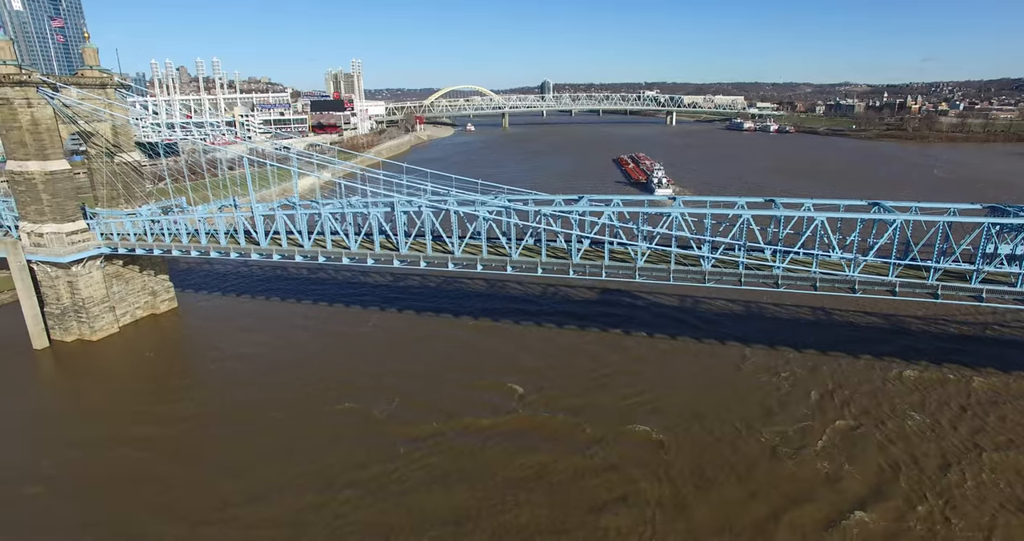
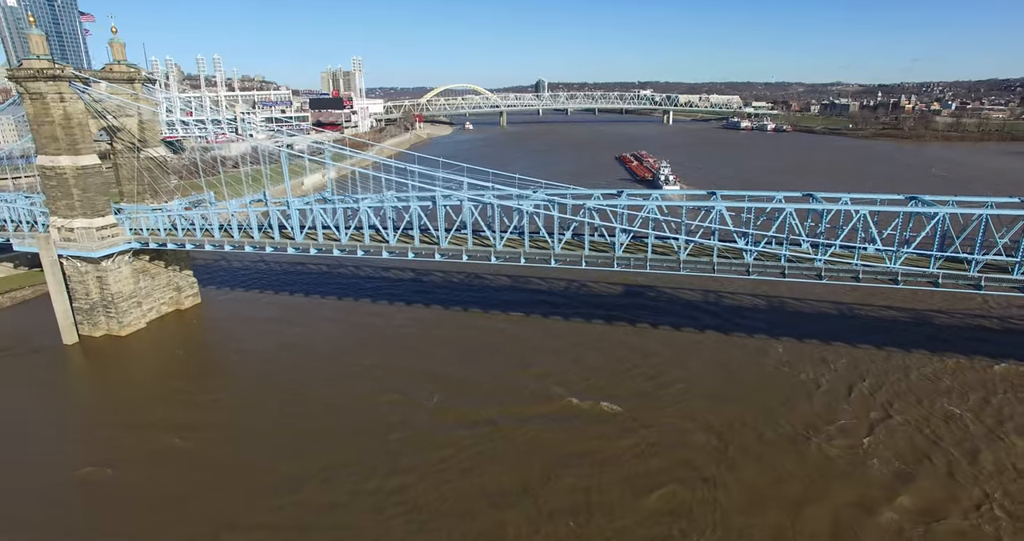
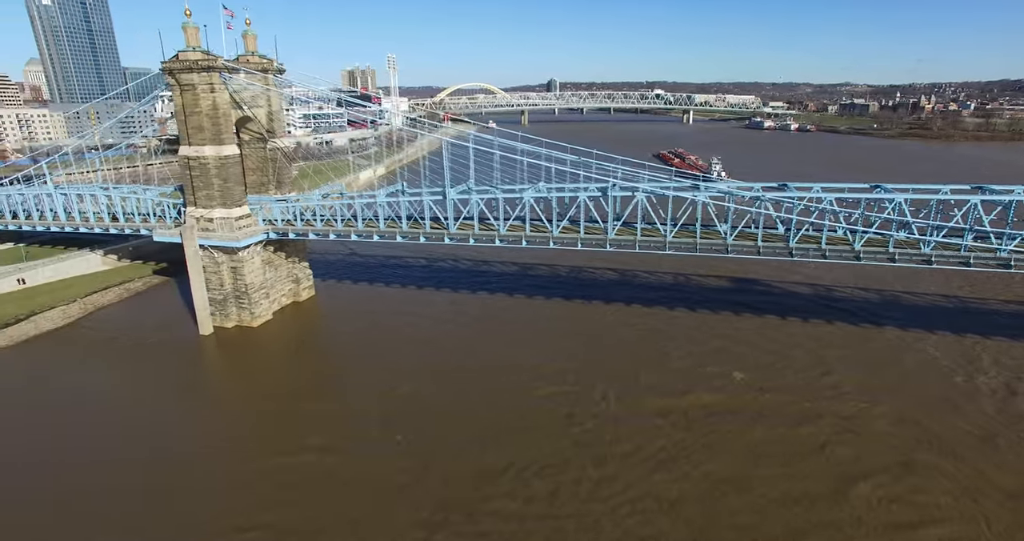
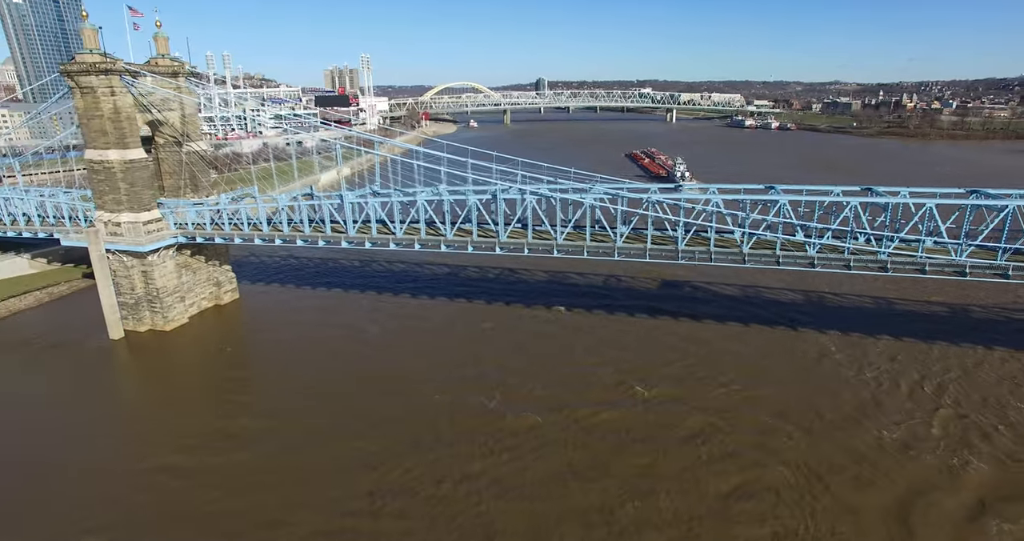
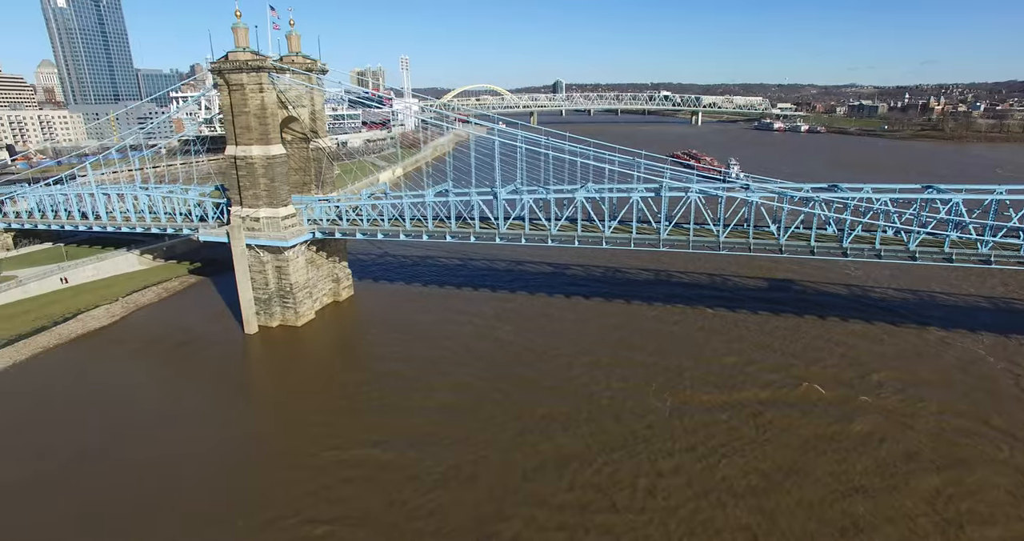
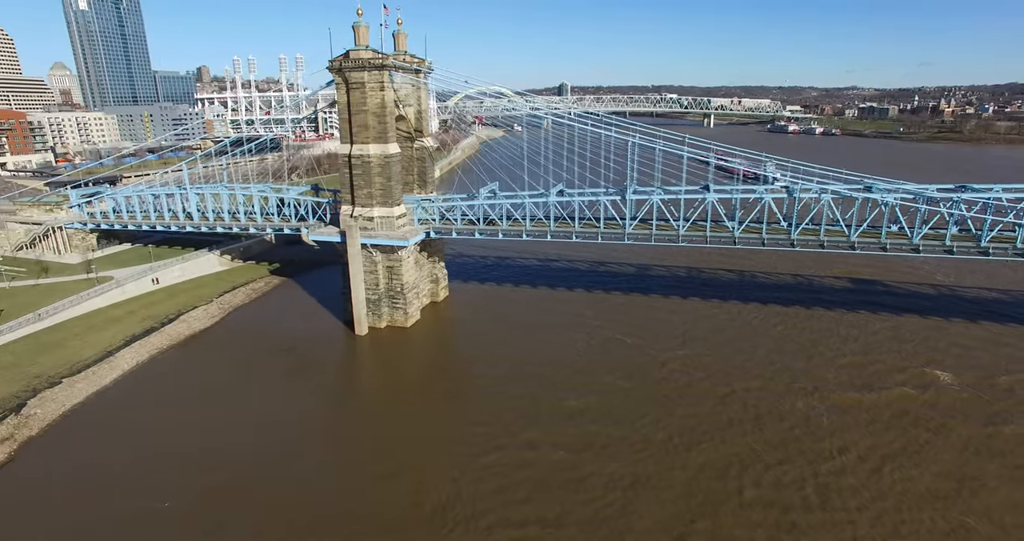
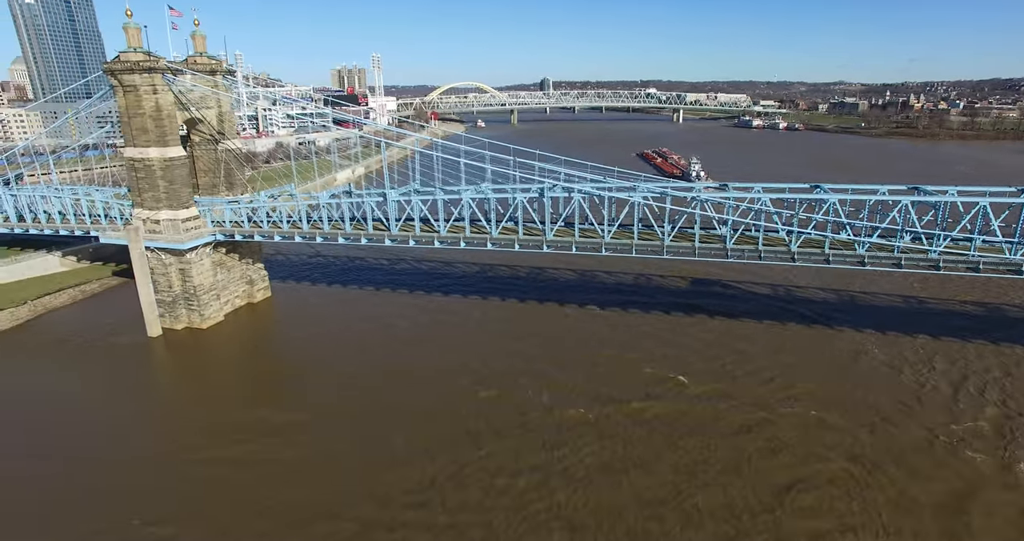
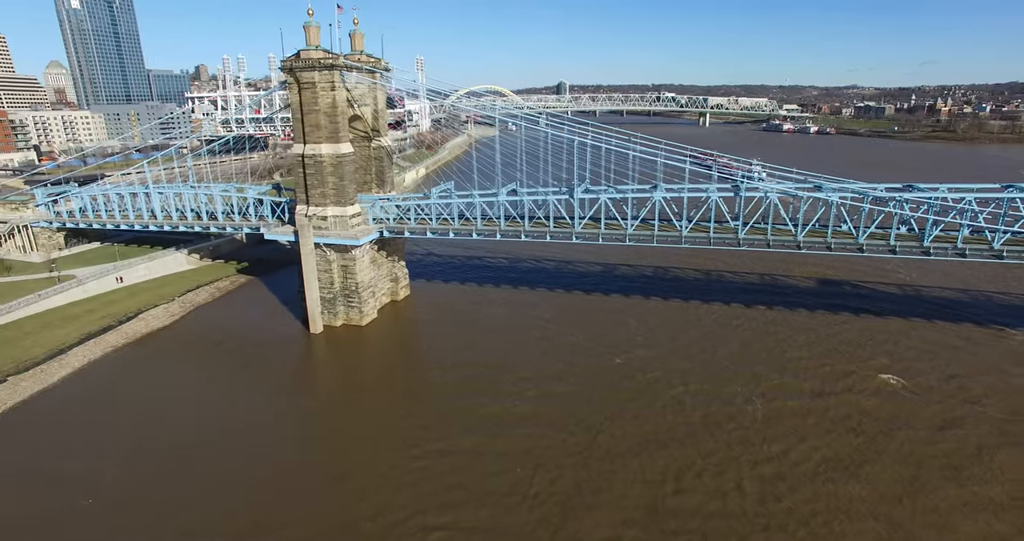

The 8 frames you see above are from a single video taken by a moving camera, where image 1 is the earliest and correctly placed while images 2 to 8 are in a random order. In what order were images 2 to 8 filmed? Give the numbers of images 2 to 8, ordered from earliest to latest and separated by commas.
2, 4, 7, 3, 5, 8, 6
